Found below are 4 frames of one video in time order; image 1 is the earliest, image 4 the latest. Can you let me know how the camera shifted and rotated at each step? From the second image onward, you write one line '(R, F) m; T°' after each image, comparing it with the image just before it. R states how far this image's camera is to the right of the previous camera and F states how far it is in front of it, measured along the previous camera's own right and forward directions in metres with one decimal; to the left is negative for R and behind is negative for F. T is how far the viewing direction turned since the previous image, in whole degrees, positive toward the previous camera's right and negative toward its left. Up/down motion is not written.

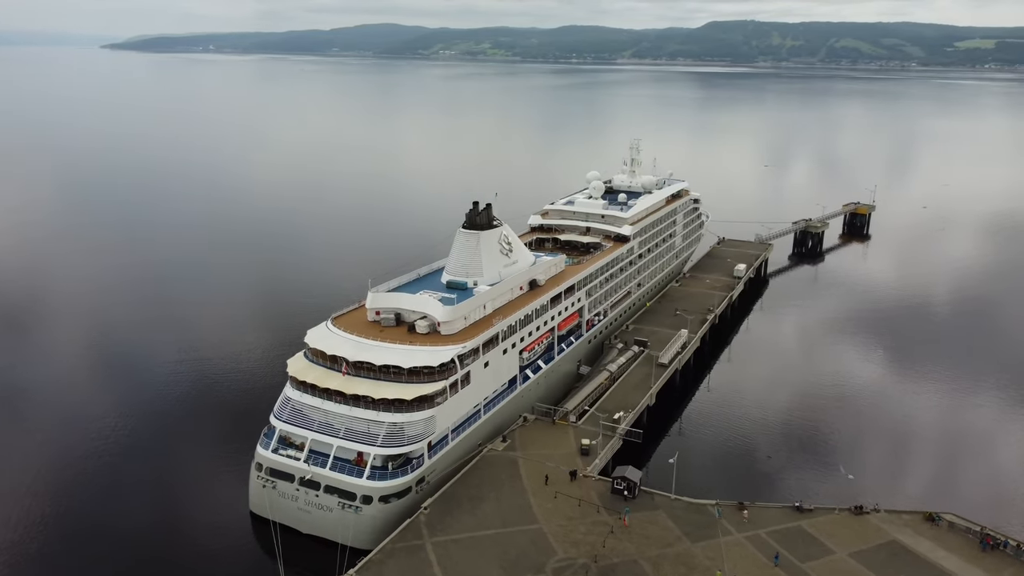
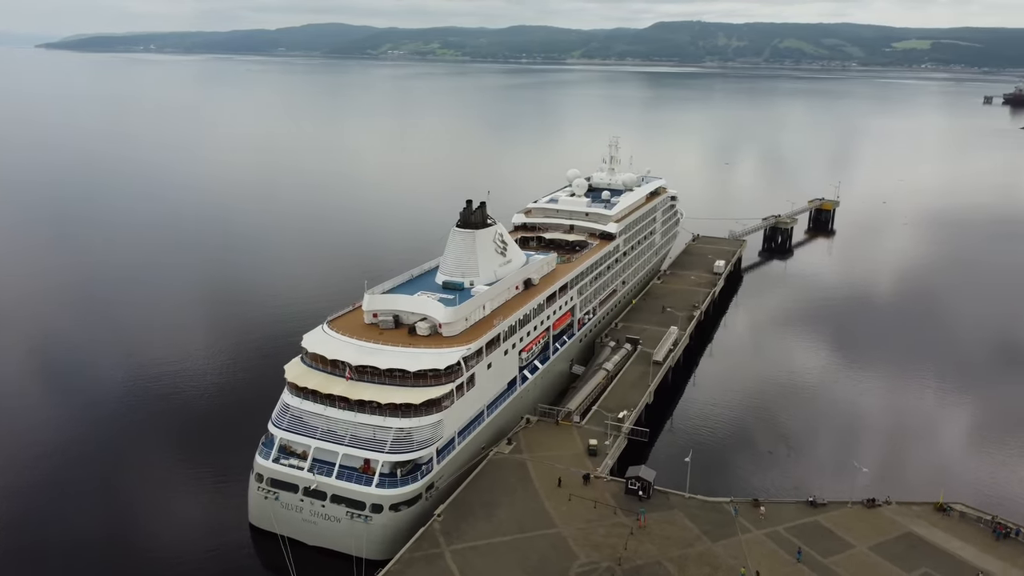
(-2.1, +0.7) m; +3°
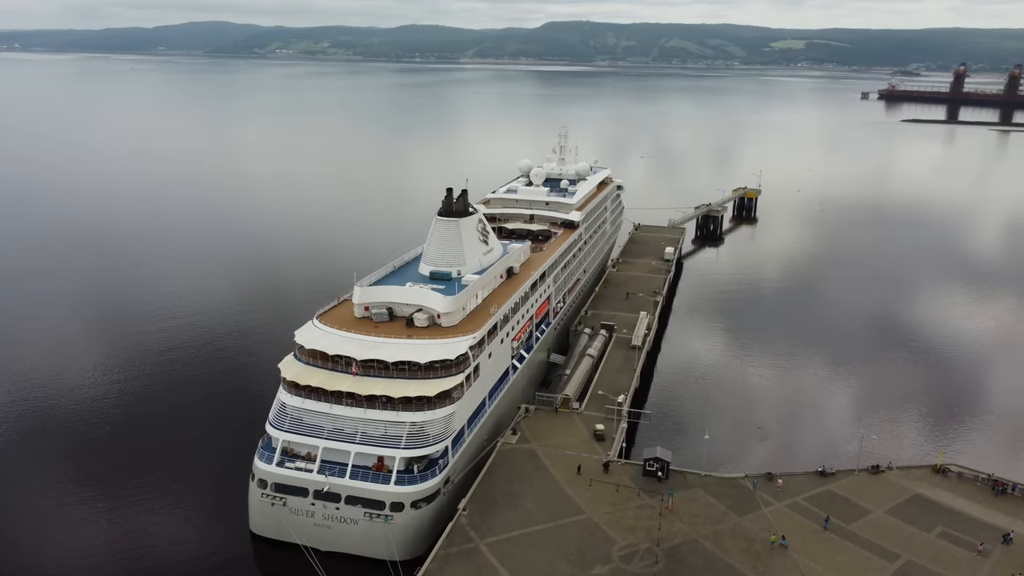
(-4.0, +0.9) m; +7°
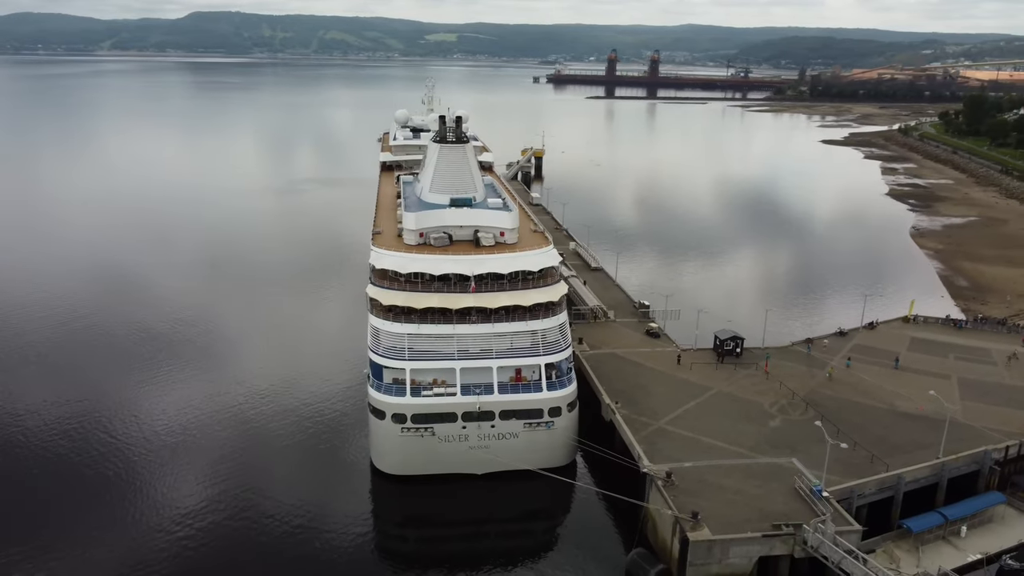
(-14.8, +2.9) m; +22°
